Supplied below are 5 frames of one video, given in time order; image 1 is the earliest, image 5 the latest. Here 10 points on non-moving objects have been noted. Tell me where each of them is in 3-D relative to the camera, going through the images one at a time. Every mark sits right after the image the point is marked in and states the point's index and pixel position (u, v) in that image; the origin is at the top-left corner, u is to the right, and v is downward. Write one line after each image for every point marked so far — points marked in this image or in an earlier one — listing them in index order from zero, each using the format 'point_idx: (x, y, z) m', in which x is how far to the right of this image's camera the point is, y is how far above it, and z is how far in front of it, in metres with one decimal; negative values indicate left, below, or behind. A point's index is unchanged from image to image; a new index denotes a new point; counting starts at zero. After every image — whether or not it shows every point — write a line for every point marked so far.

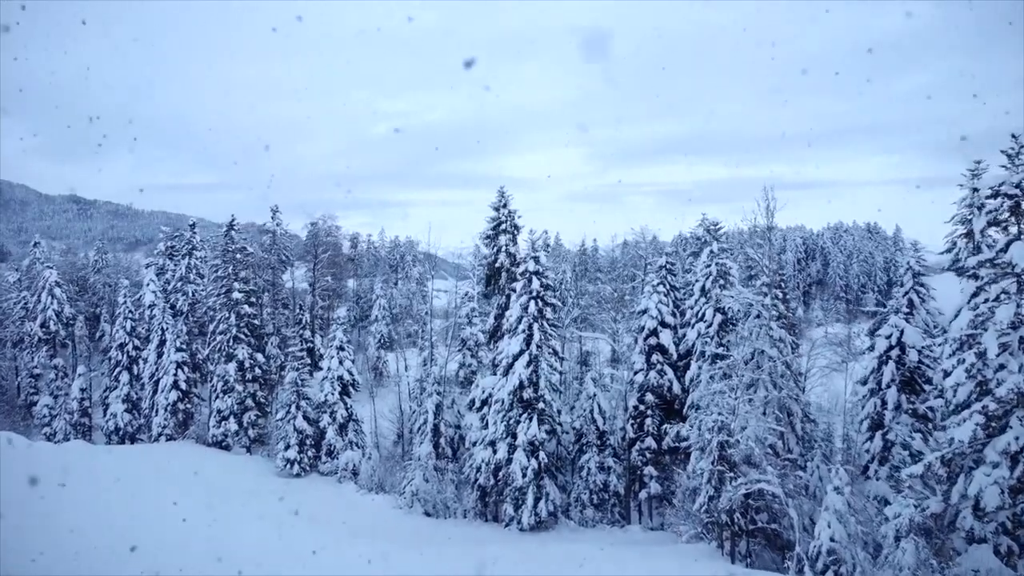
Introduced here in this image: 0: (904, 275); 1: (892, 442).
0: (+12.8, +0.5, +18.6) m
1: (+11.3, -4.6, +16.7) m
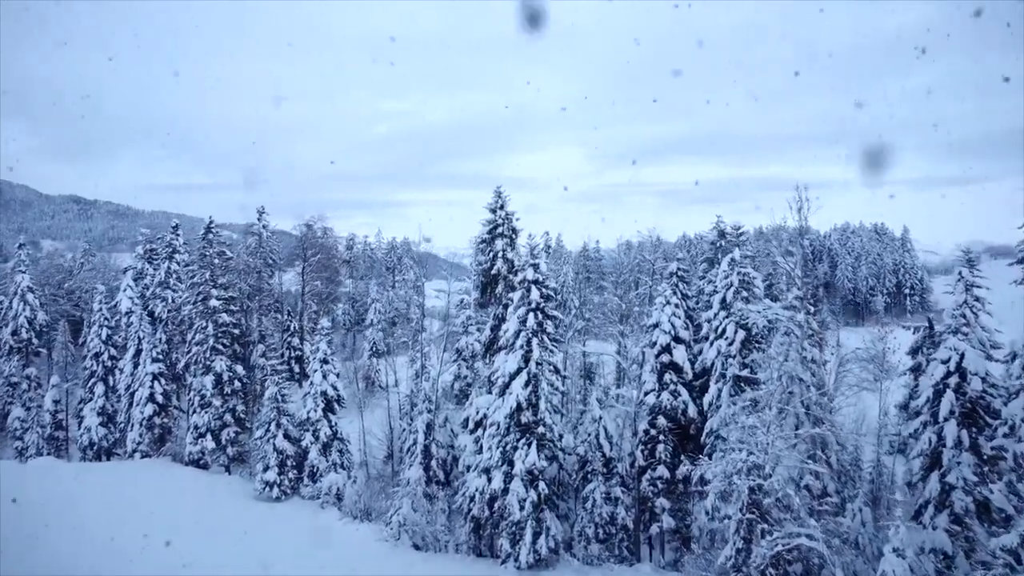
0: (+12.7, +0.1, +16.2) m
1: (+11.1, -5.0, +14.3) m
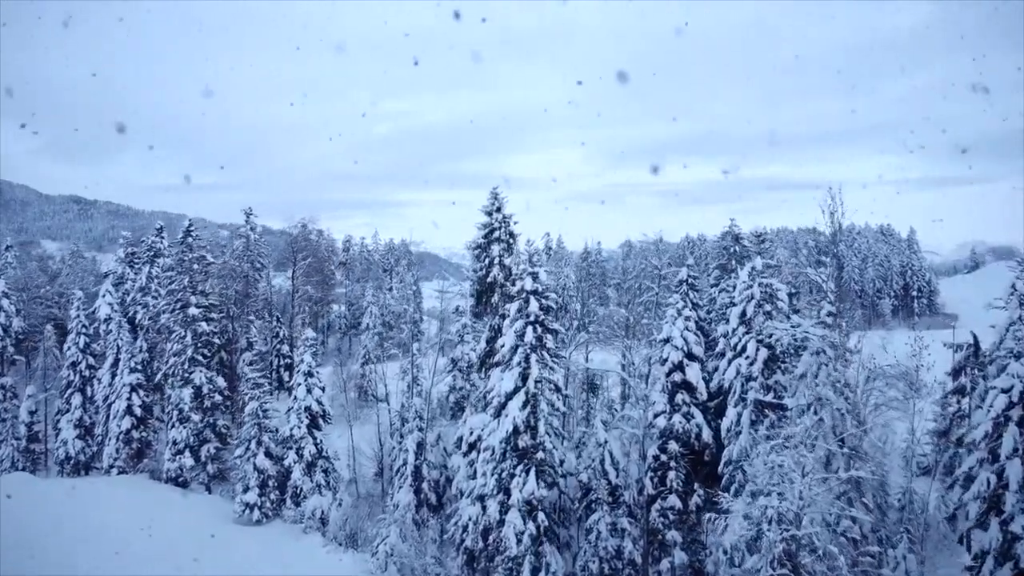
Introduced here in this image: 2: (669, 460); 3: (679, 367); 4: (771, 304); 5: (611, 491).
0: (+12.5, -0.3, +14.2) m
1: (+11.0, -5.4, +12.4) m
2: (+5.3, -5.8, +19.1) m
3: (+5.7, -2.7, +19.3) m
4: (+8.0, -0.5, +17.5) m
5: (+3.5, -7.1, +19.8) m
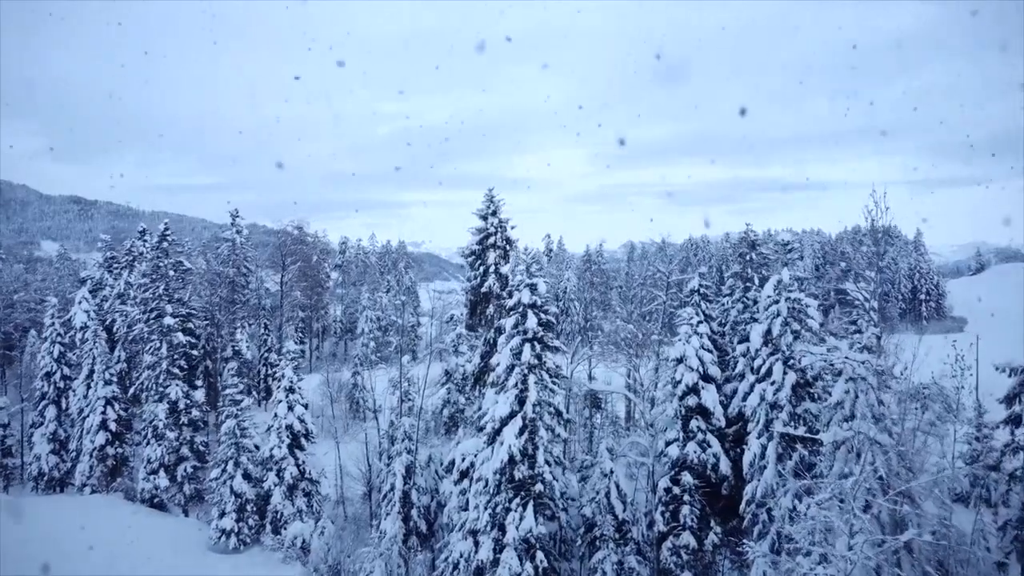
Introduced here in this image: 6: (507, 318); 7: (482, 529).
0: (+12.4, -0.7, +12.3) m
1: (+10.8, -5.8, +10.4) m
2: (+5.2, -6.2, +17.1) m
3: (+5.5, -3.1, +17.3) m
4: (+7.9, -0.9, +15.5) m
5: (+3.3, -7.5, +17.8) m
6: (-0.2, -1.0, +18.6) m
7: (-0.9, -7.7, +18.0) m
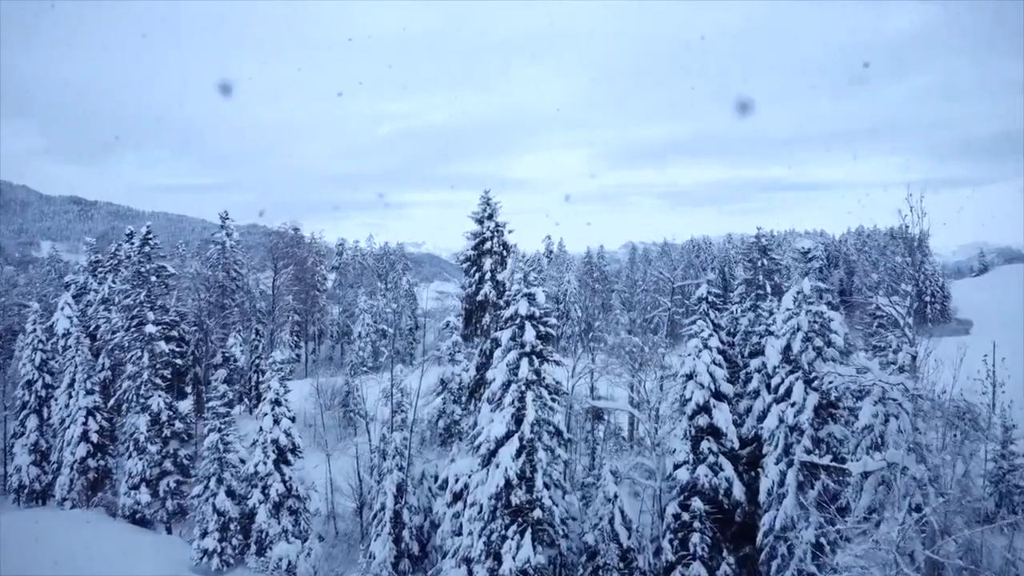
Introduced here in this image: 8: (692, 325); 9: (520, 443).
0: (+12.3, -1.0, +11.0) m
1: (+10.7, -6.1, +9.1) m
2: (+5.1, -6.5, +15.9) m
3: (+5.4, -3.4, +16.1) m
4: (+7.8, -1.2, +14.3) m
5: (+3.2, -7.8, +16.6) m
6: (-0.3, -1.3, +17.4) m
7: (-1.0, -8.0, +16.8) m
8: (+5.4, -1.1, +17.0) m
9: (+0.2, -4.4, +16.3) m
